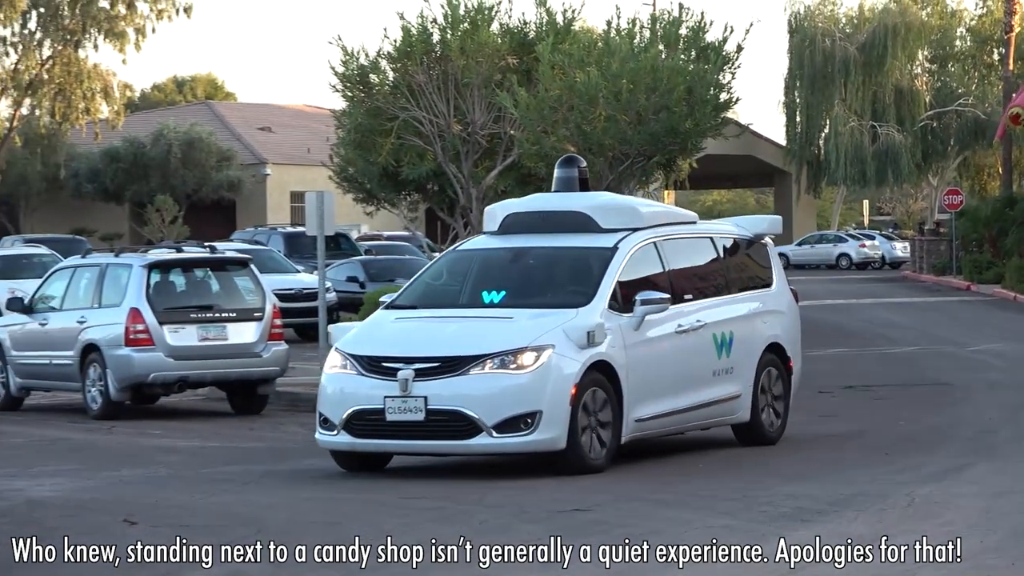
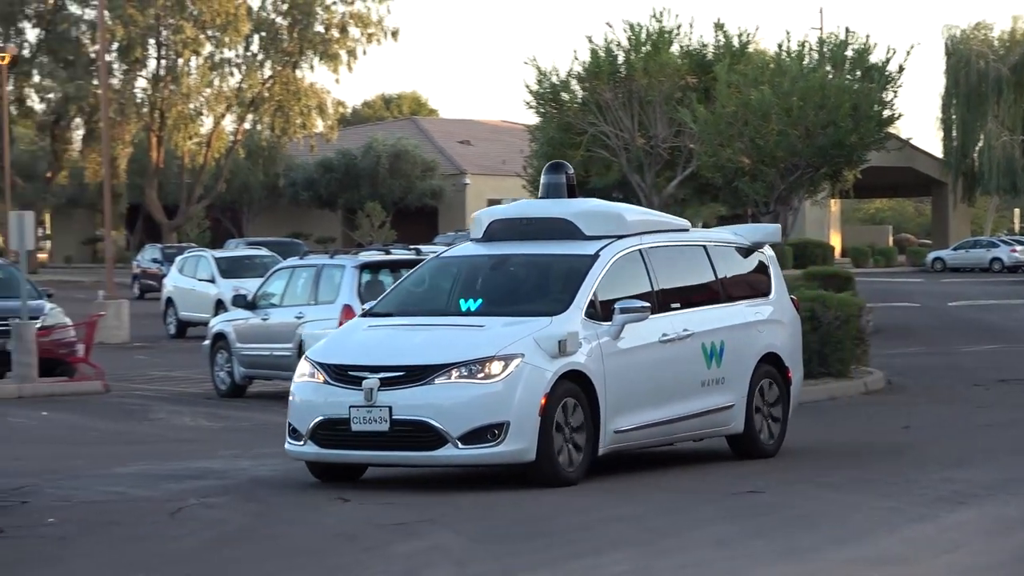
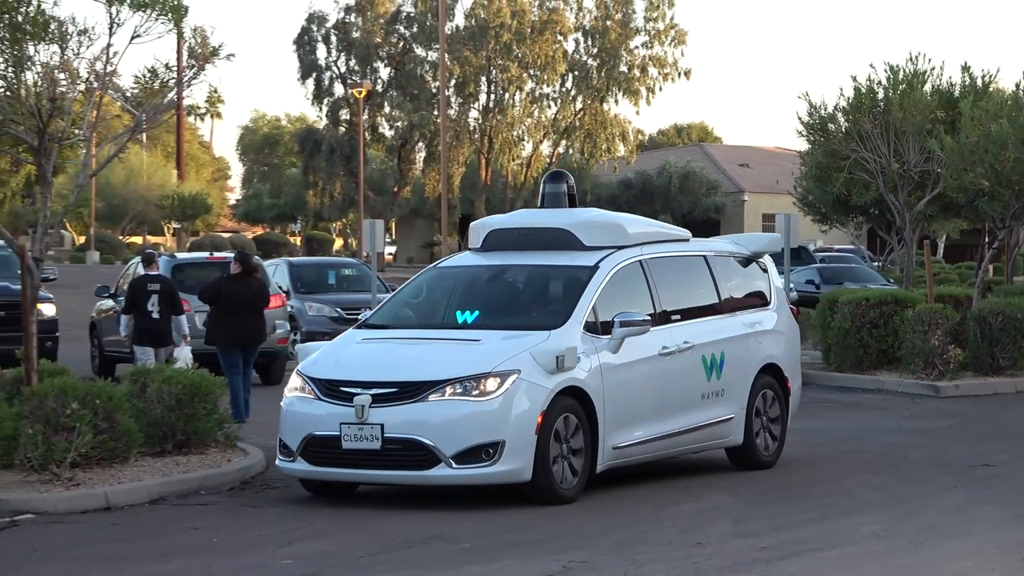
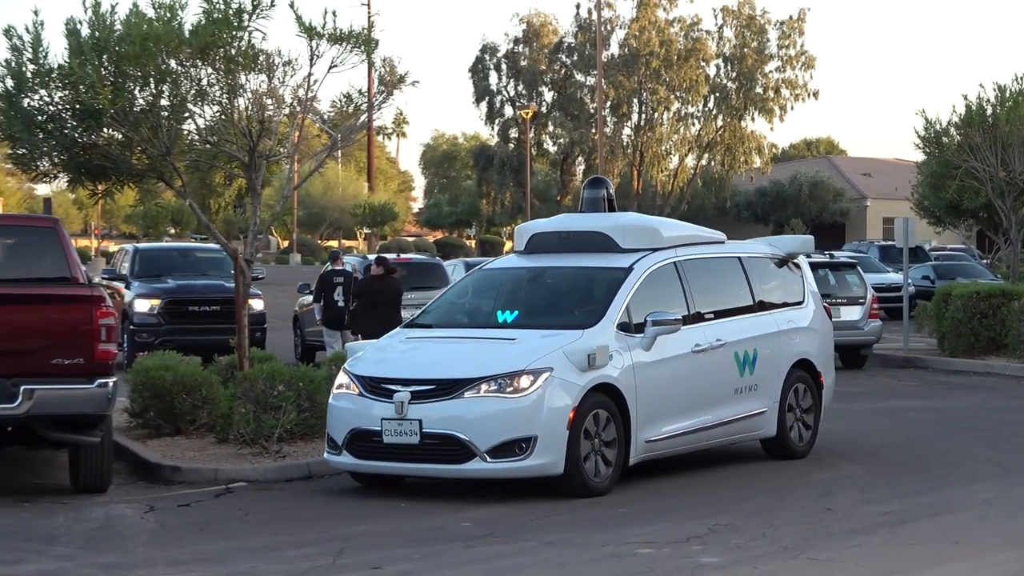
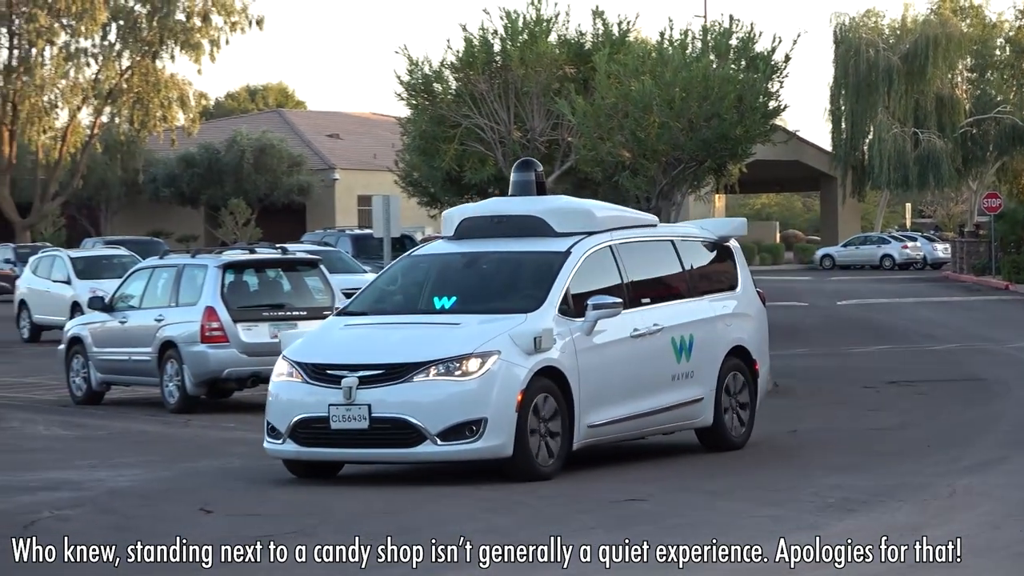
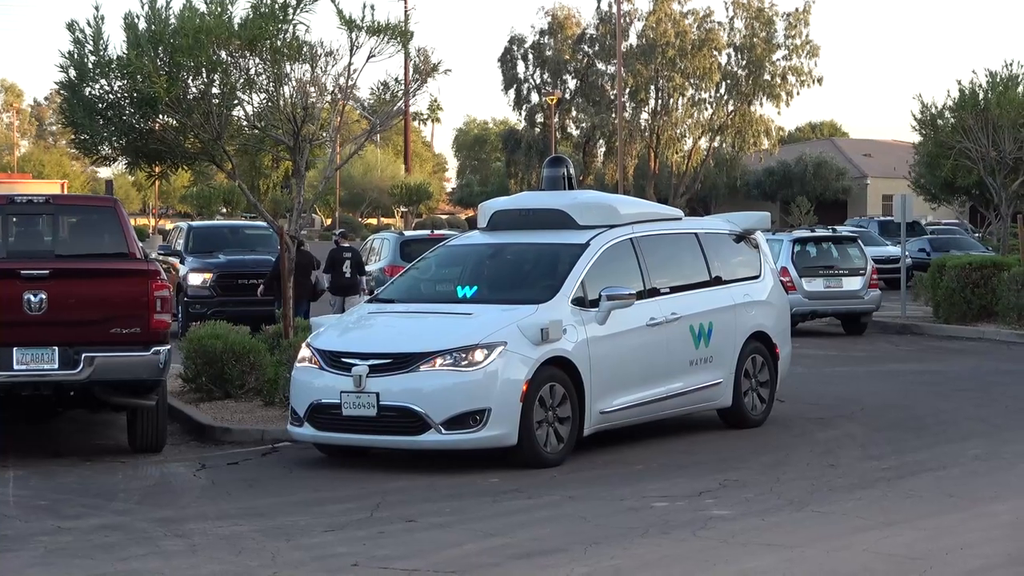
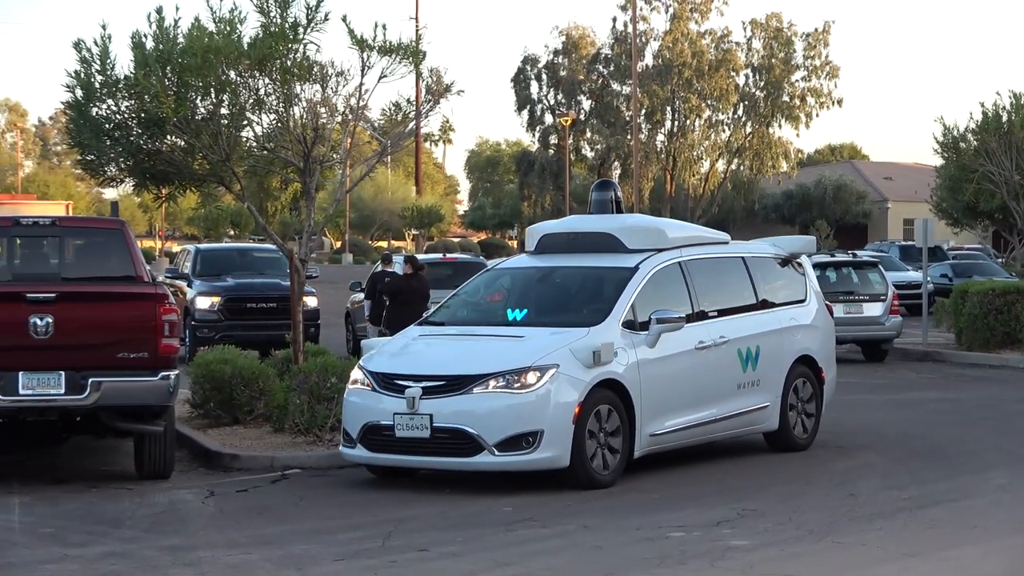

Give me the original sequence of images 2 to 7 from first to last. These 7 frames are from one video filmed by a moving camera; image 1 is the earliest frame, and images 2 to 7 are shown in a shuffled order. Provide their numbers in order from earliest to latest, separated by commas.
5, 2, 3, 4, 7, 6
